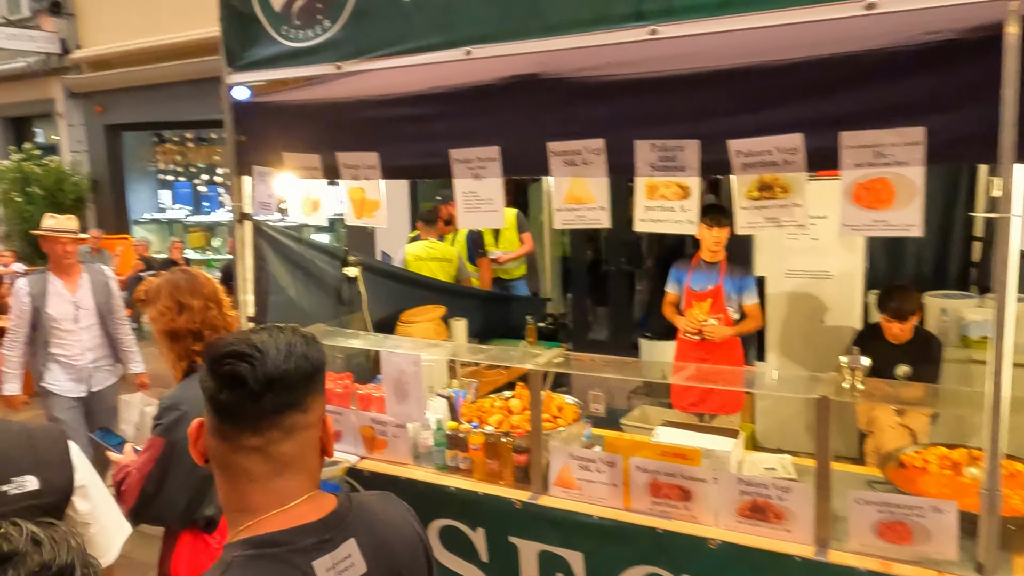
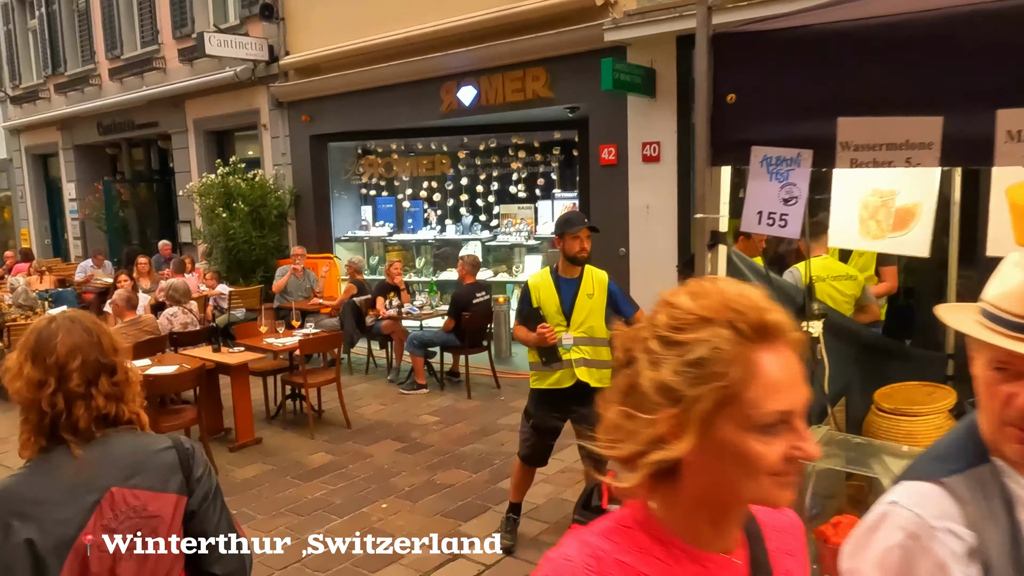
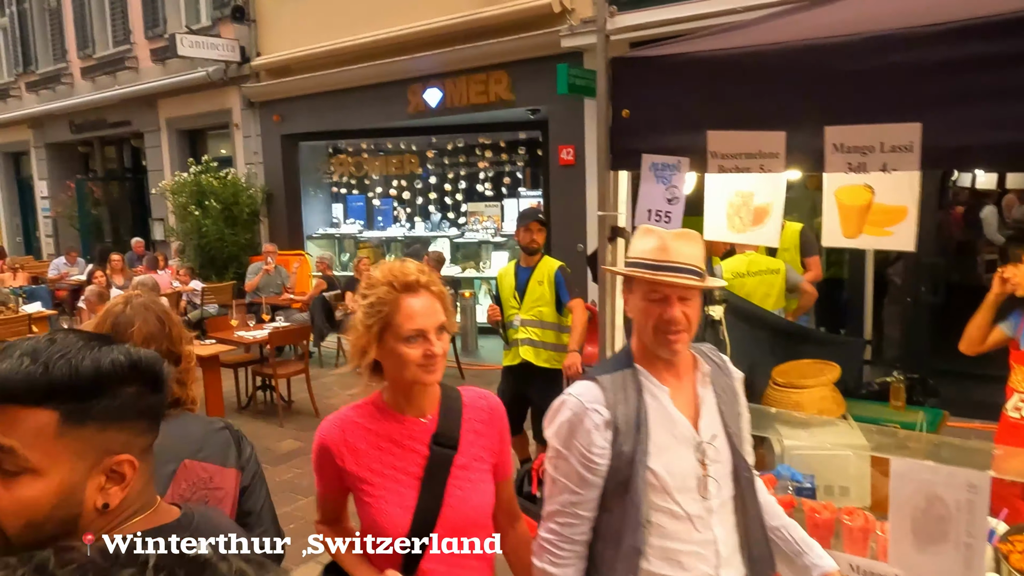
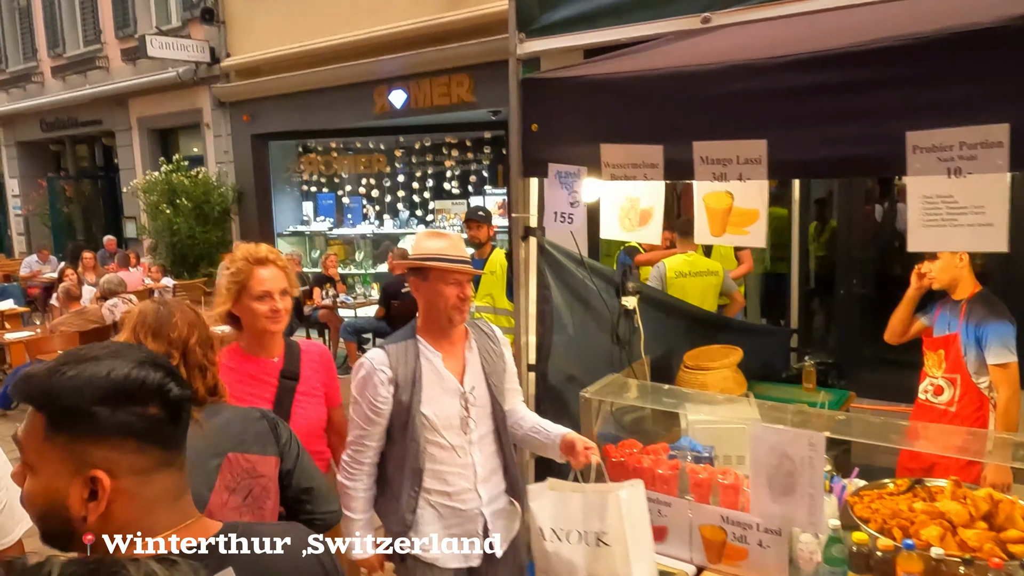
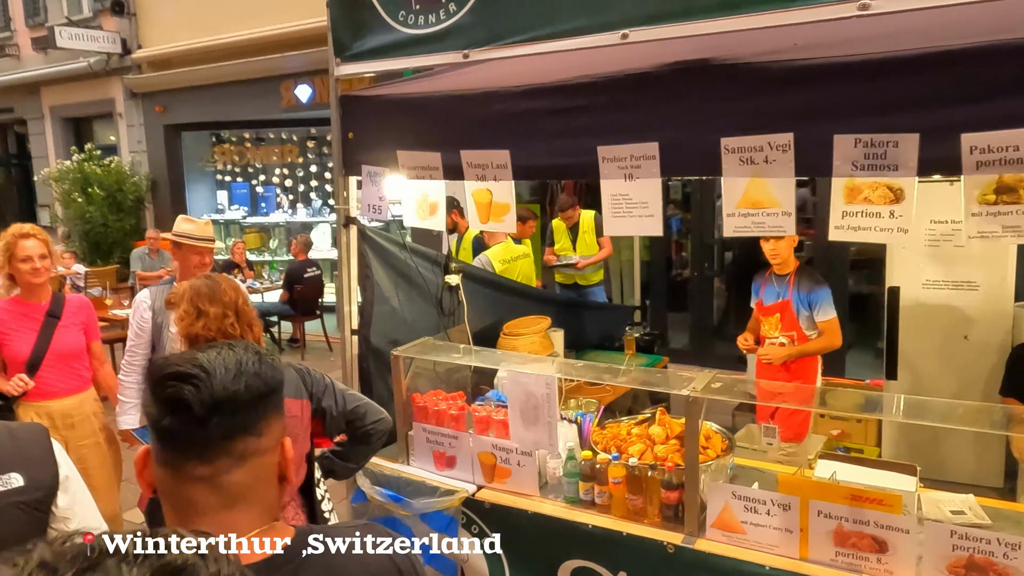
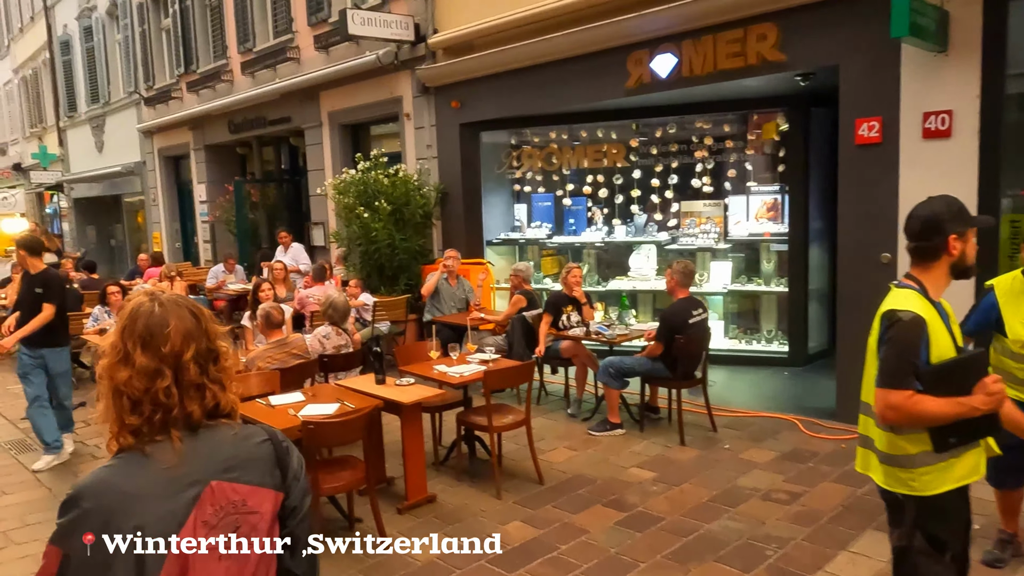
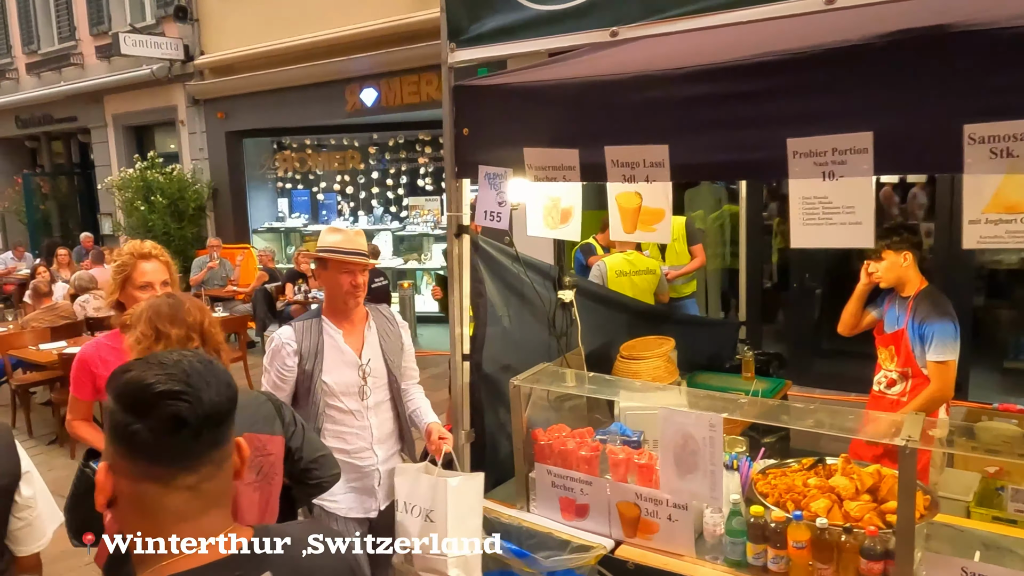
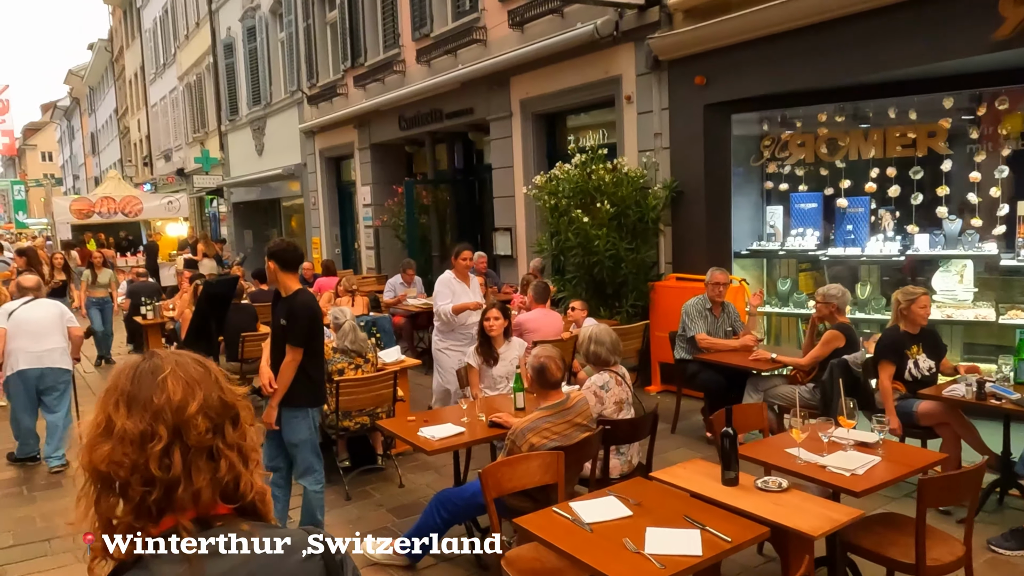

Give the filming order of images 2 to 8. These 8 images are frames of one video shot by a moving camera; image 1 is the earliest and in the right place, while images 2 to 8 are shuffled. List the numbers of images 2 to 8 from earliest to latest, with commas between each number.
5, 7, 4, 3, 2, 6, 8
